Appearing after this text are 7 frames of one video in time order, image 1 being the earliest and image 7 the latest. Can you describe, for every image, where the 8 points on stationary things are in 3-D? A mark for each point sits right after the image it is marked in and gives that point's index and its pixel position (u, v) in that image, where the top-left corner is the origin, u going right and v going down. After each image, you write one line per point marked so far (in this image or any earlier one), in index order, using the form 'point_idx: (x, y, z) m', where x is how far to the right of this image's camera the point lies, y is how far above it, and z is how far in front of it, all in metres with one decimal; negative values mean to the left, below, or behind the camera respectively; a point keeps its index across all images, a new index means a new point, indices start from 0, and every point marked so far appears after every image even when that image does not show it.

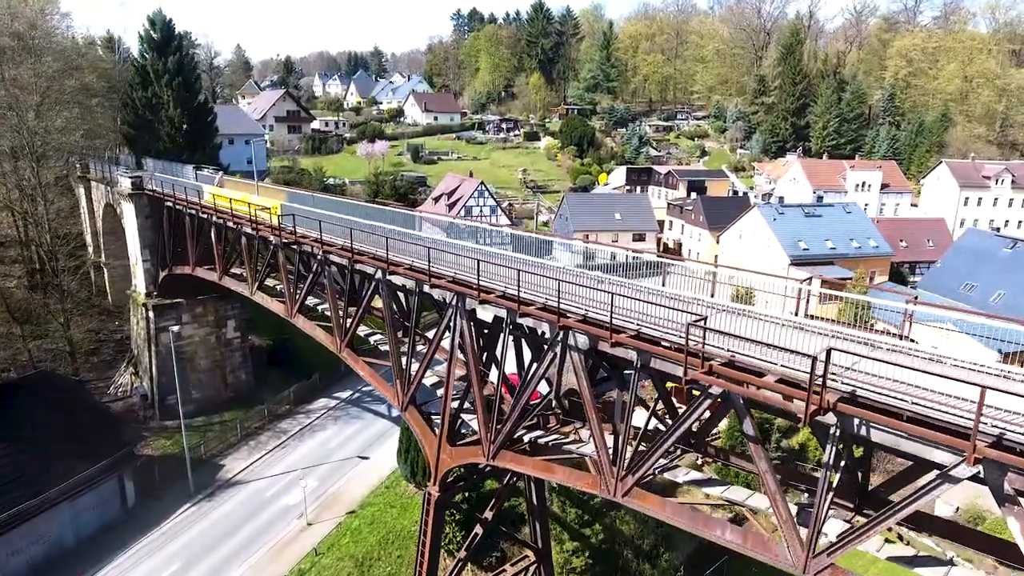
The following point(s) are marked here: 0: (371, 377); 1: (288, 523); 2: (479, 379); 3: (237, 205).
0: (-2.8, -1.8, +12.1) m
1: (-6.4, -6.8, +17.8) m
2: (-0.5, -1.4, +9.6) m
3: (-7.4, +2.2, +16.5) m
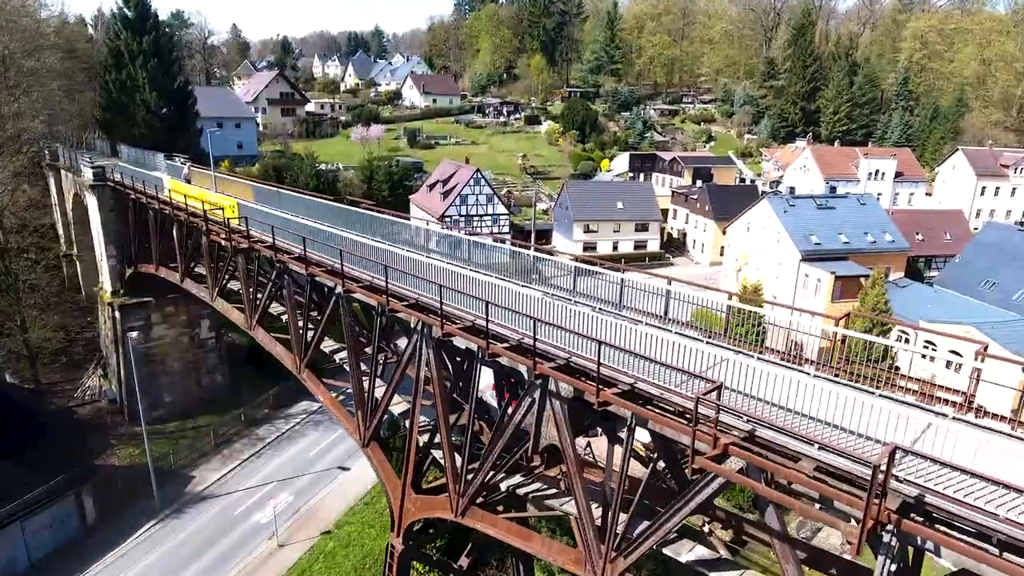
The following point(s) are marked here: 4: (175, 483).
0: (-3.1, -2.1, +10.7) m
1: (-6.8, -6.8, +16.5) m
2: (-0.9, -1.7, +8.1) m
3: (-7.7, +2.1, +14.9) m
4: (-10.3, -6.0, +18.8) m
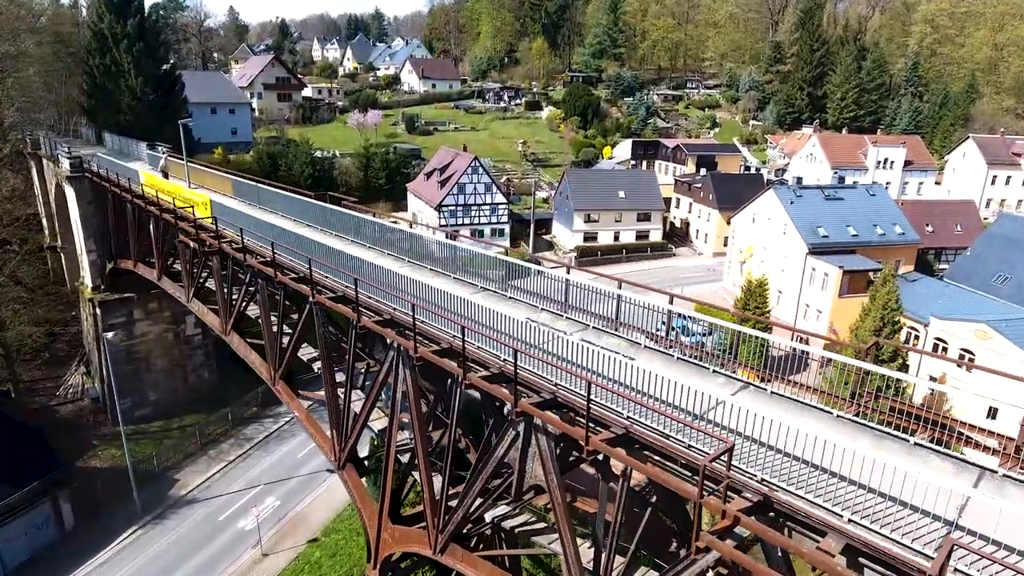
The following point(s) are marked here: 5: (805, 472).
0: (-3.3, -2.2, +9.9) m
1: (-6.9, -6.8, +15.9) m
2: (-1.0, -1.9, +7.4) m
3: (-7.9, +2.1, +14.1) m
4: (-10.5, -5.9, +18.2) m
5: (+2.3, -1.5, +4.8) m
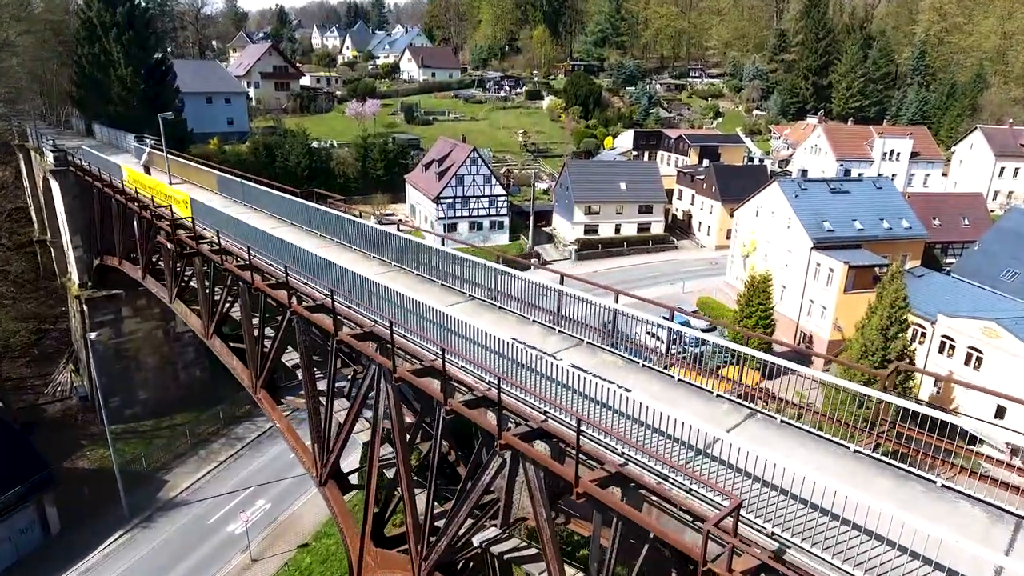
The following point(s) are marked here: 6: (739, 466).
0: (-3.4, -2.2, +9.4) m
1: (-7.0, -6.8, +15.5) m
2: (-1.2, -2.0, +6.9) m
3: (-8.0, +2.1, +13.6) m
4: (-10.6, -5.8, +17.8) m
5: (+2.2, -1.6, +4.3) m
6: (+1.8, -1.3, +4.8) m
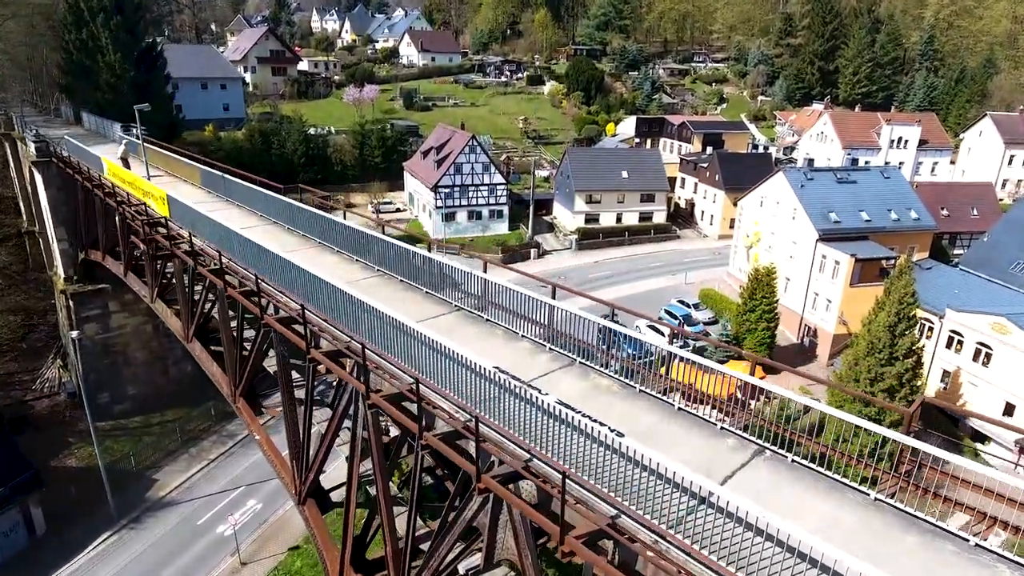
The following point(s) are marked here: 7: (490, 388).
0: (-3.6, -2.3, +9.0) m
1: (-7.2, -6.7, +15.1) m
2: (-1.3, -2.2, +6.4) m
3: (-8.1, +2.1, +13.0) m
4: (-10.7, -5.7, +17.5) m
5: (+2.0, -1.8, +3.8) m
6: (+1.6, -1.5, +4.3) m
7: (-0.2, -0.9, +5.2) m
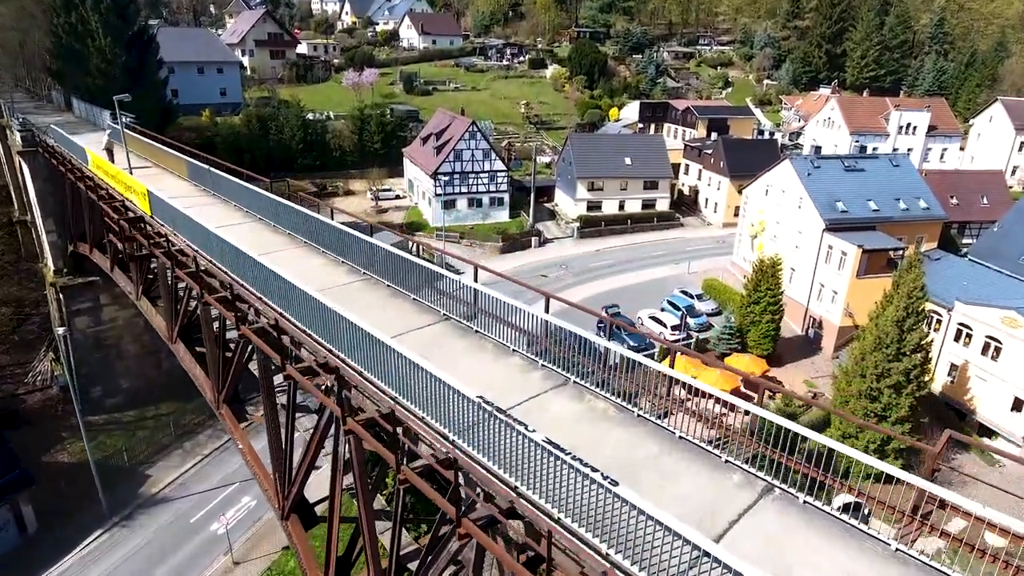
0: (-3.6, -2.3, +8.6) m
1: (-7.2, -6.6, +14.9) m
2: (-1.4, -2.3, +6.0) m
3: (-8.1, +2.2, +12.6) m
4: (-10.8, -5.5, +17.2) m
5: (+1.9, -2.0, +3.4) m
6: (+1.5, -1.7, +3.9) m
7: (-0.3, -1.0, +4.8) m
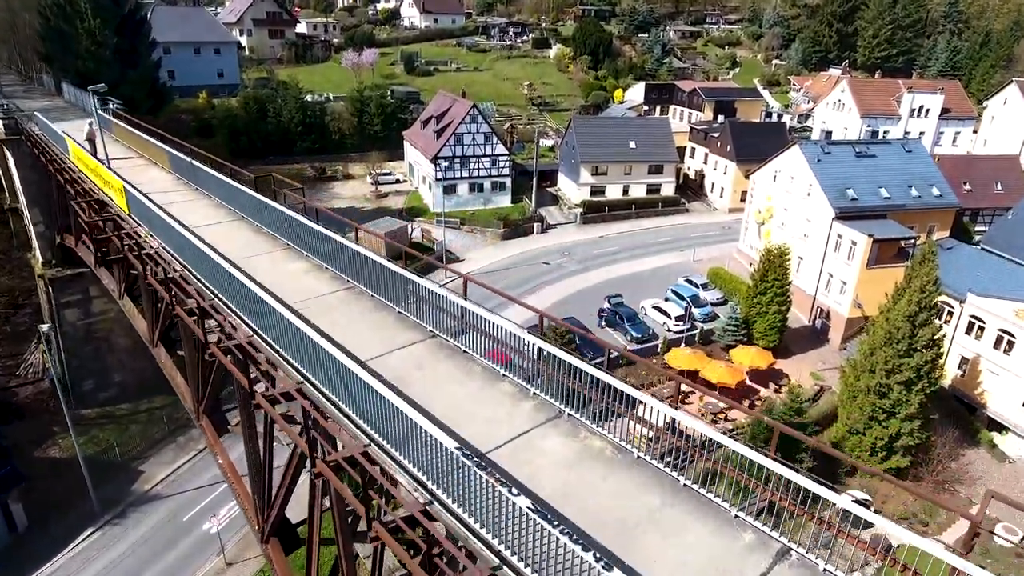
0: (-3.7, -2.4, +8.2) m
1: (-7.3, -6.4, +14.6) m
2: (-1.5, -2.4, +5.6) m
3: (-8.2, +2.3, +12.0) m
4: (-10.8, -5.3, +16.9) m
5: (+1.8, -2.3, +2.9) m
6: (+1.4, -1.9, +3.4) m
7: (-0.4, -1.2, +4.3) m
